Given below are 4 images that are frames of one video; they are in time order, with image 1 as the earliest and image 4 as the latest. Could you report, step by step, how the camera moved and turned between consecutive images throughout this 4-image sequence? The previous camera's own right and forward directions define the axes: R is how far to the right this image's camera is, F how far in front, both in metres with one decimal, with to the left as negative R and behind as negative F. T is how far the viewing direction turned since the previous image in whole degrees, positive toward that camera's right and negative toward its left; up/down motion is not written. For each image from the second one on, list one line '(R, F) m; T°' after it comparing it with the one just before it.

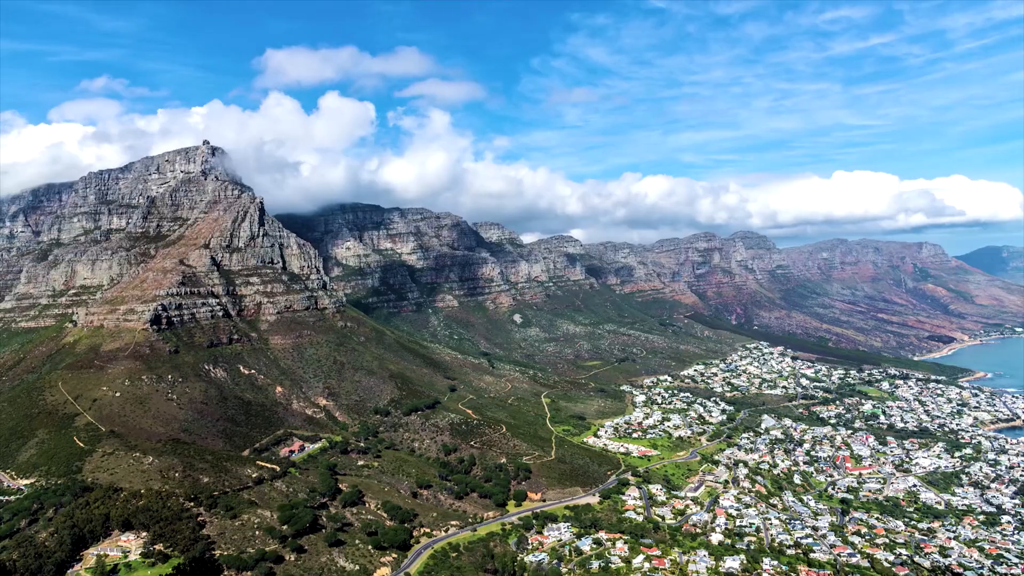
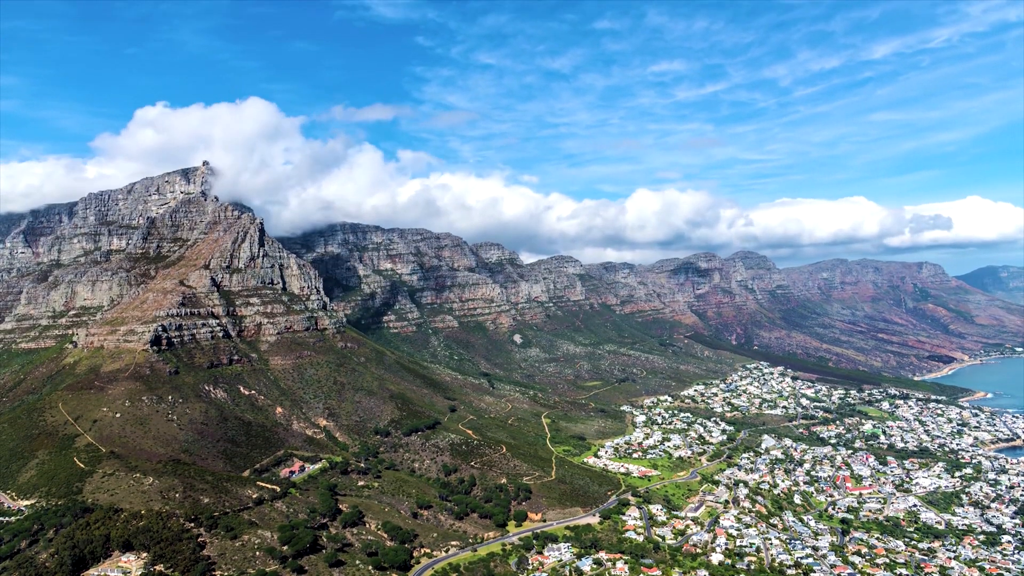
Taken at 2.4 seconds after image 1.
(0.0, -1.0) m; 0°
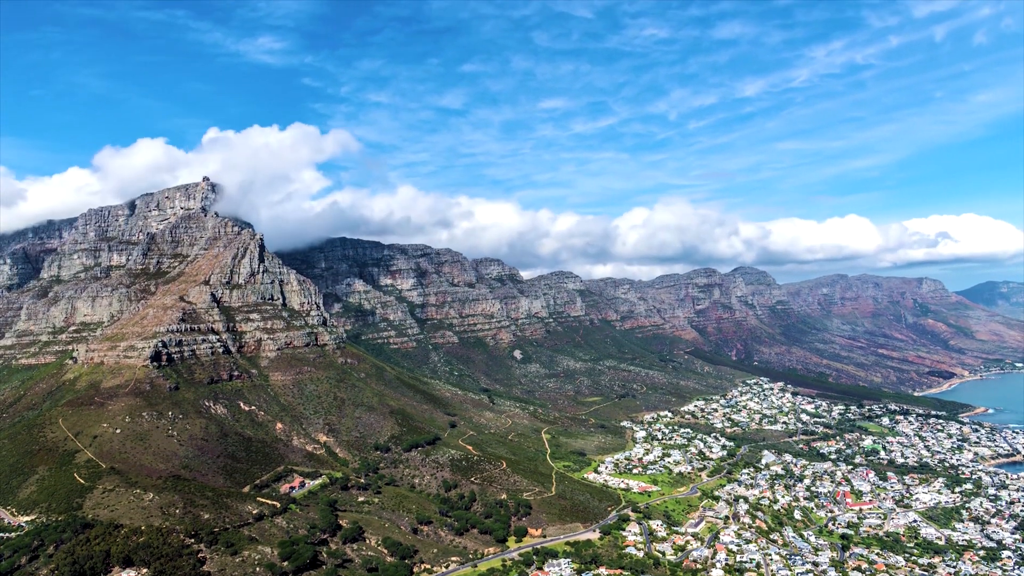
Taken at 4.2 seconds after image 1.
(0.0, -0.9) m; 0°
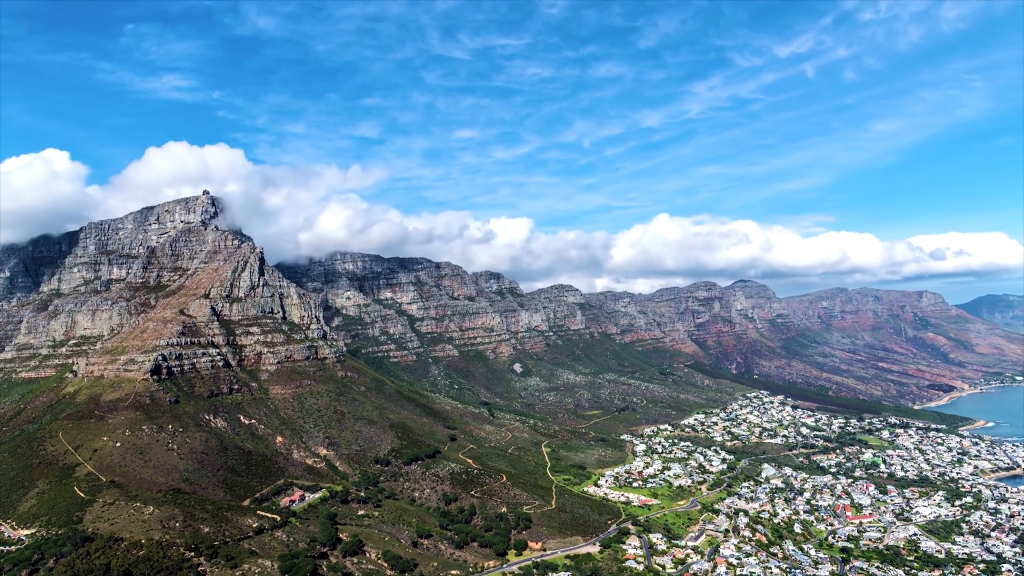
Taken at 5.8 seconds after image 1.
(0.0, -0.8) m; 0°
